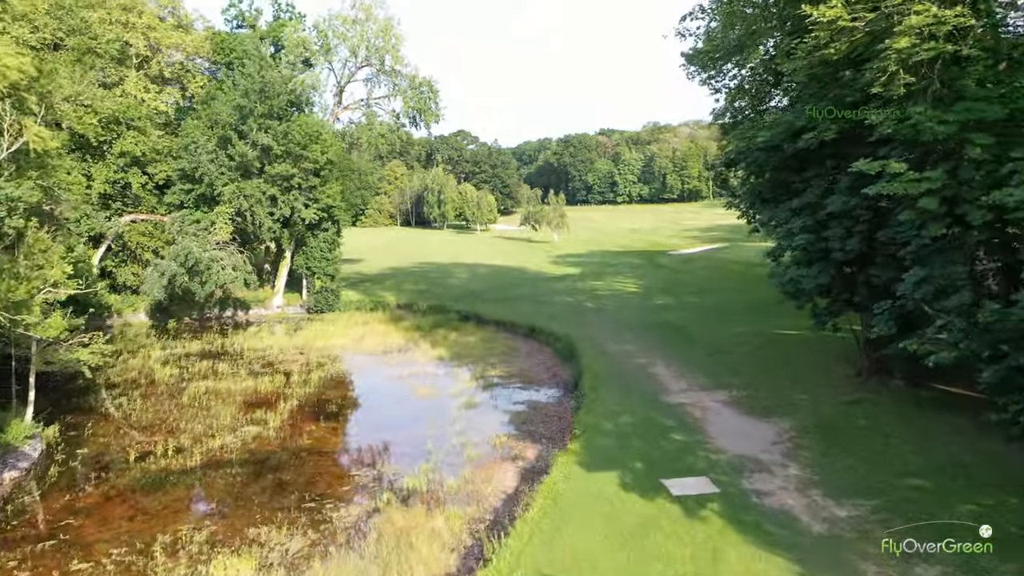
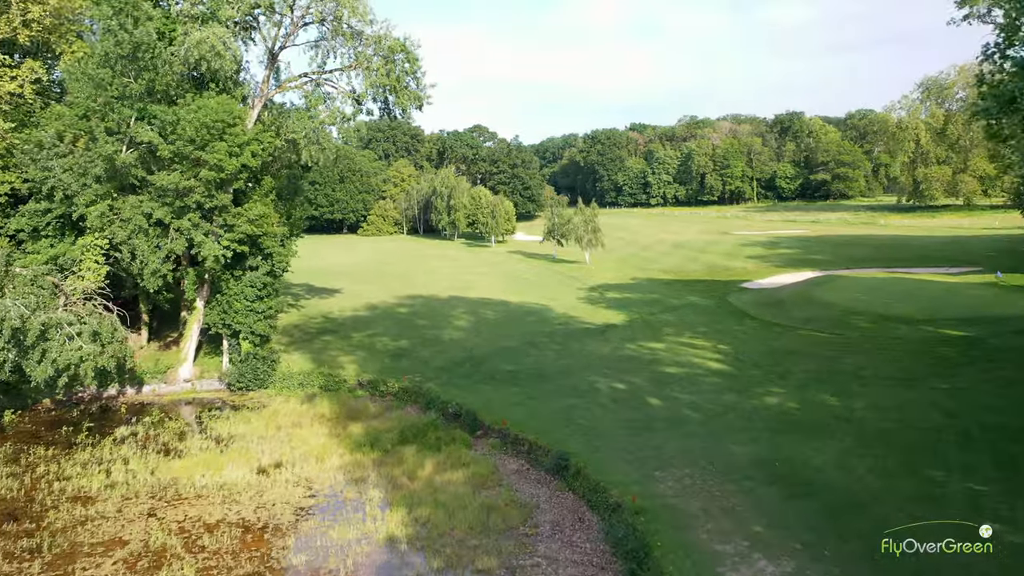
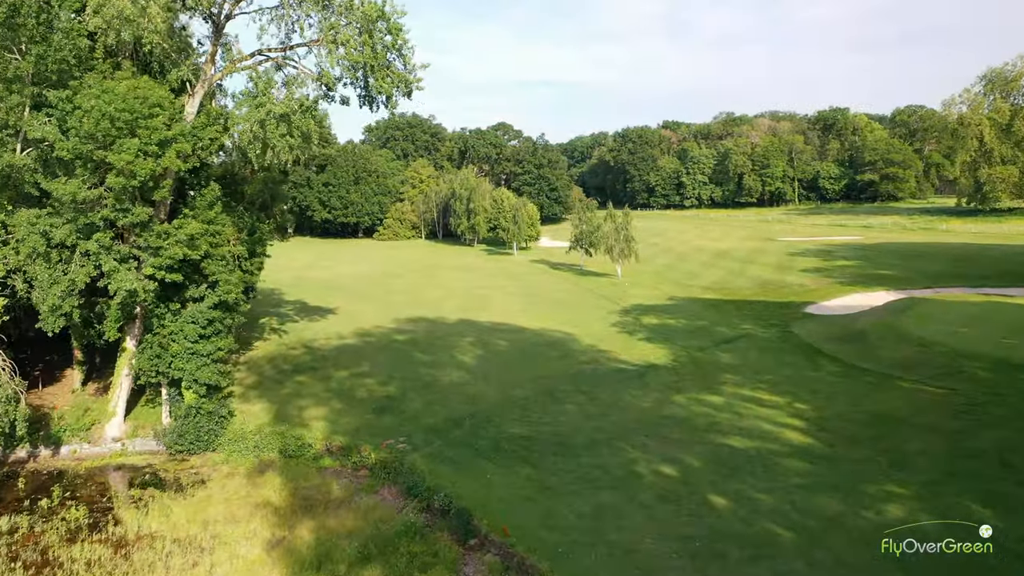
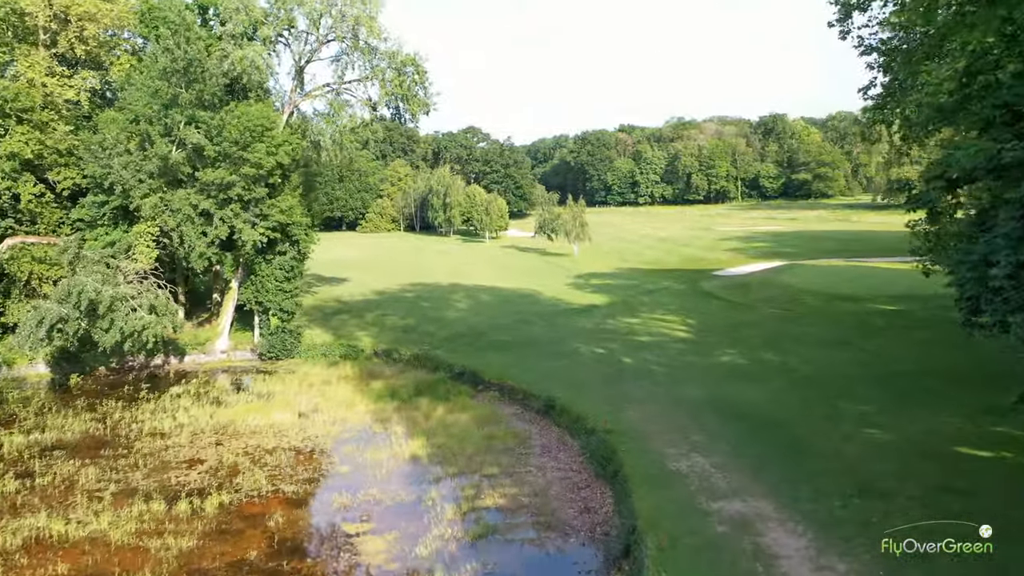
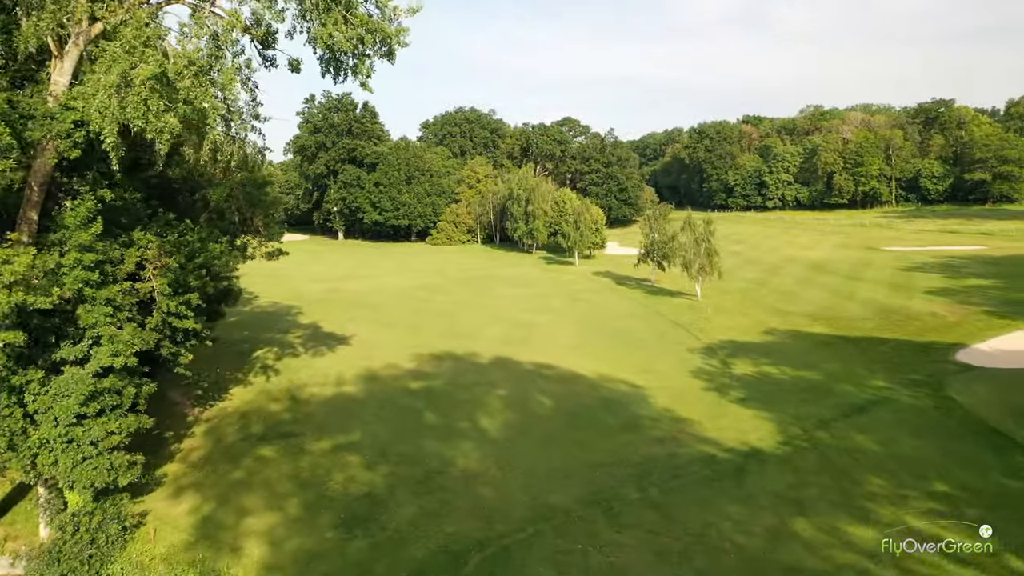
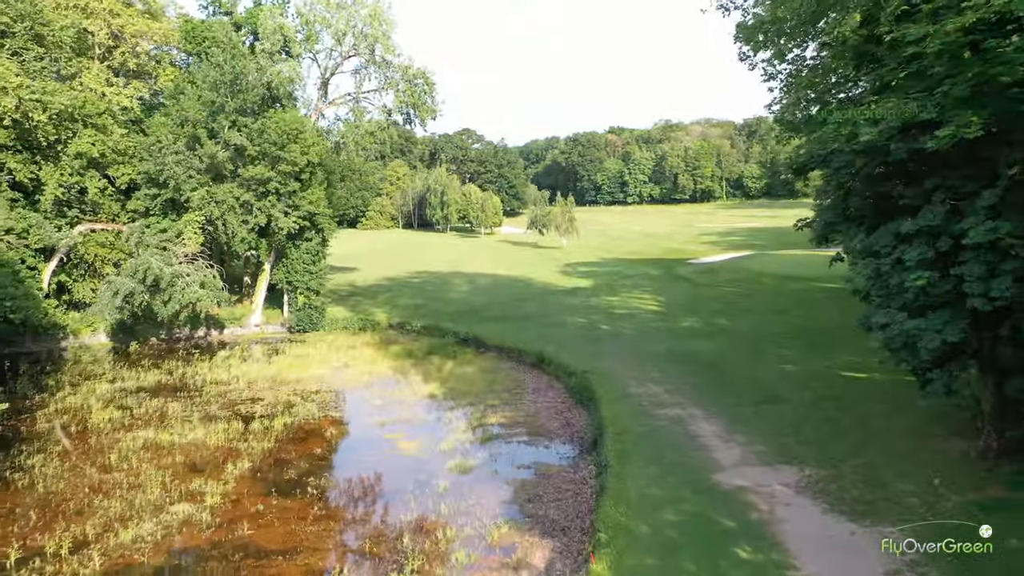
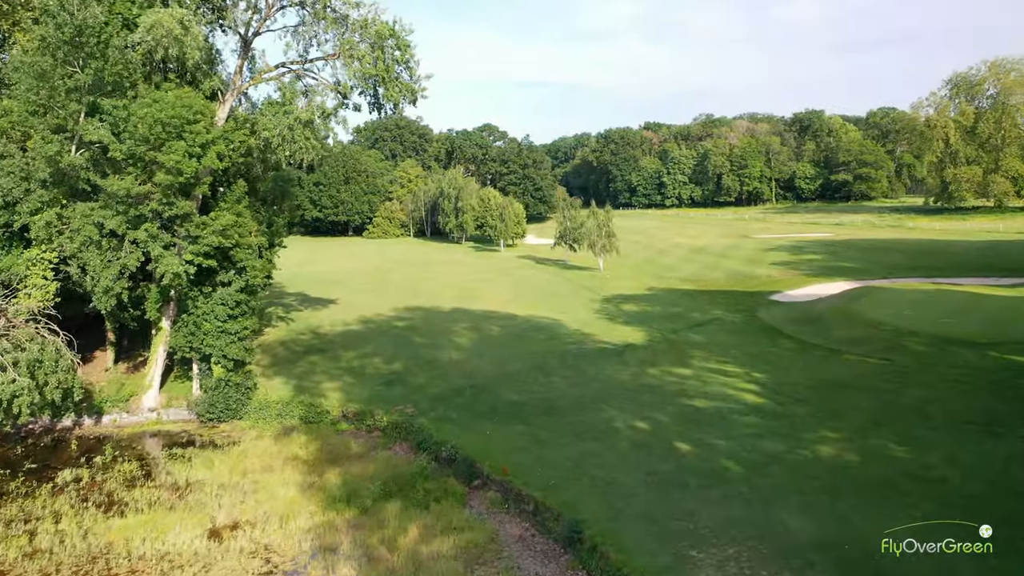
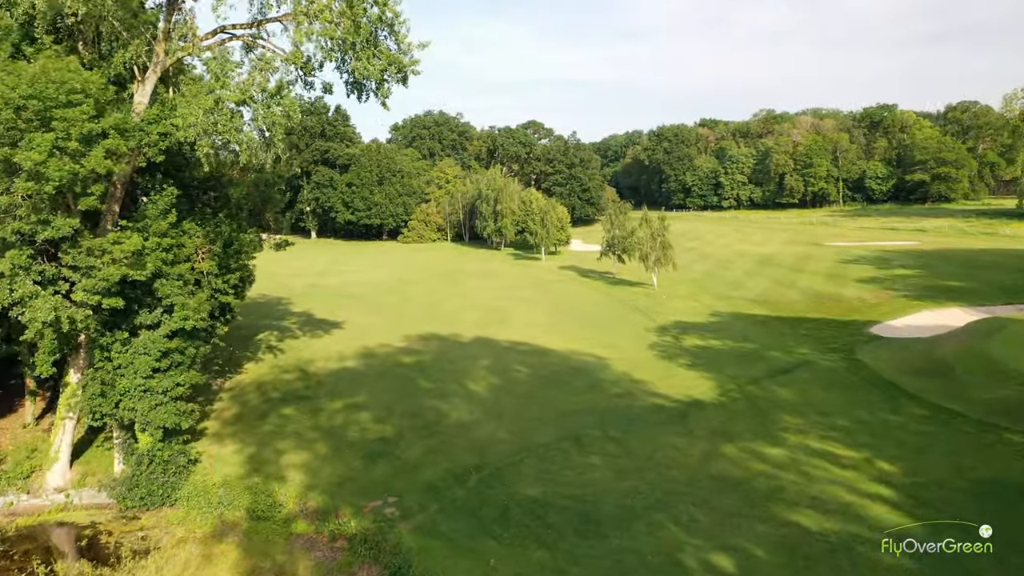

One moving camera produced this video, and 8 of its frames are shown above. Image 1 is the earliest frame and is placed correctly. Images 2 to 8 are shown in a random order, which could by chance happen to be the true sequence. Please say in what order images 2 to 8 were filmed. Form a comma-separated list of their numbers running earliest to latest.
6, 4, 2, 7, 3, 8, 5
